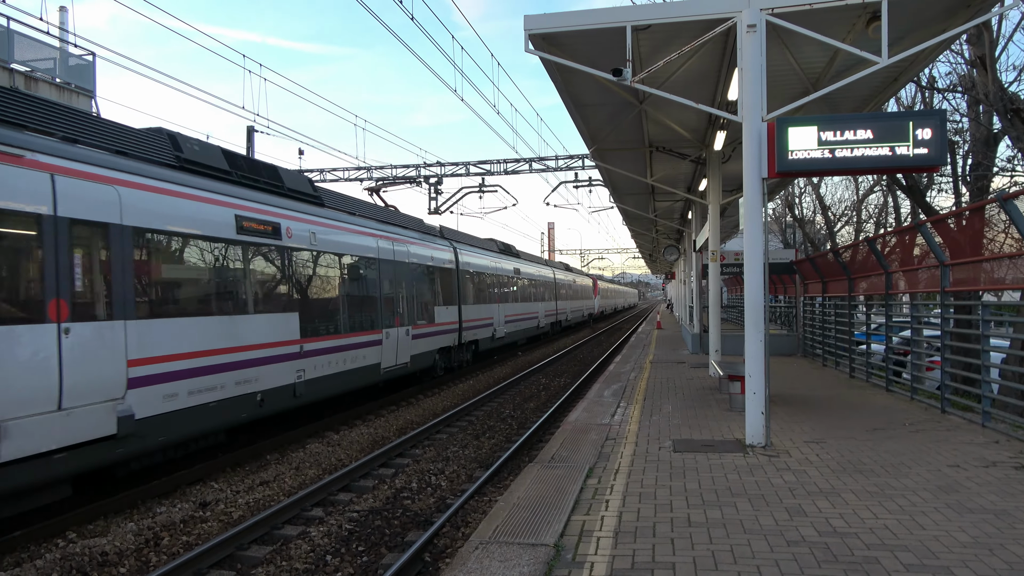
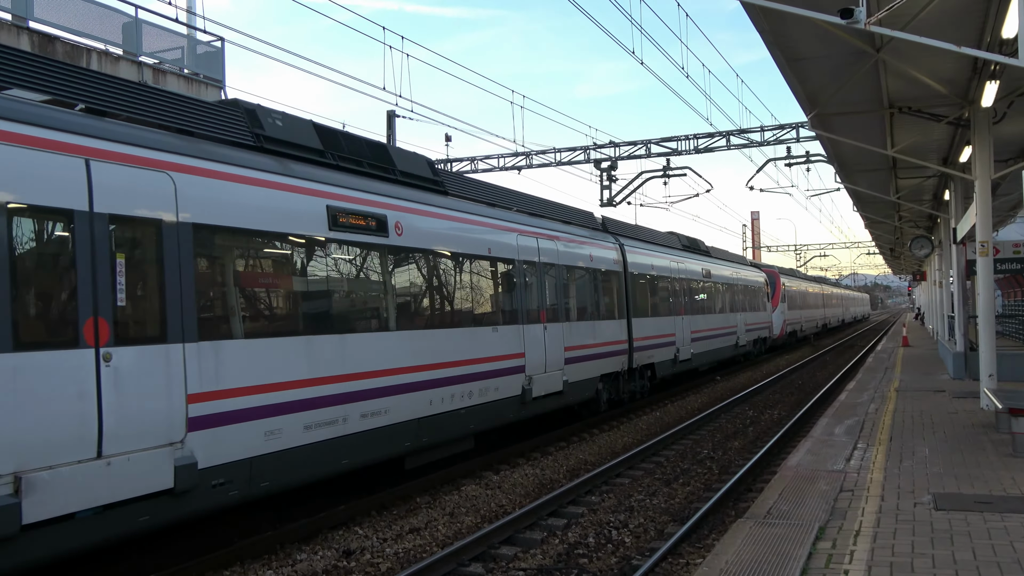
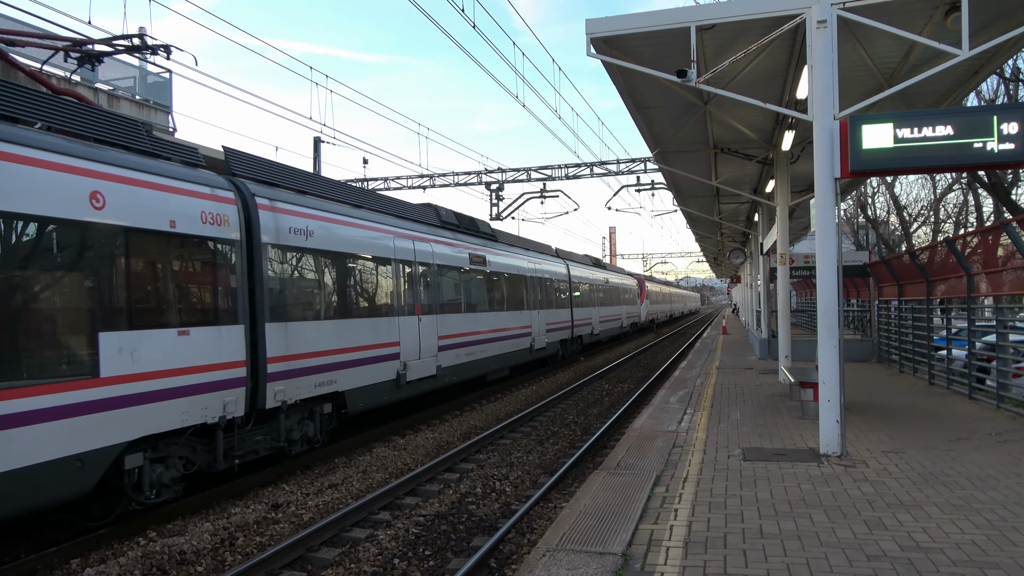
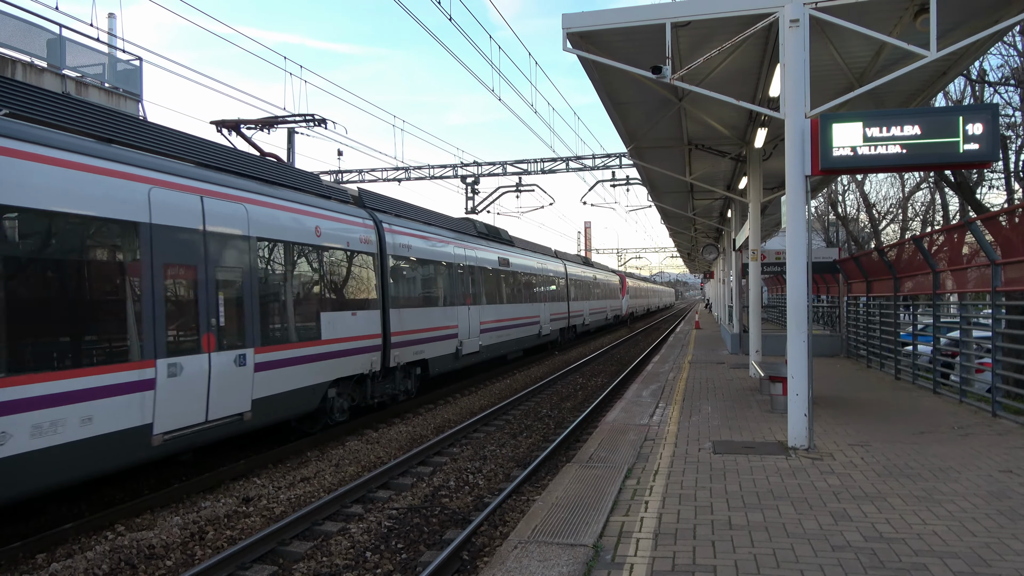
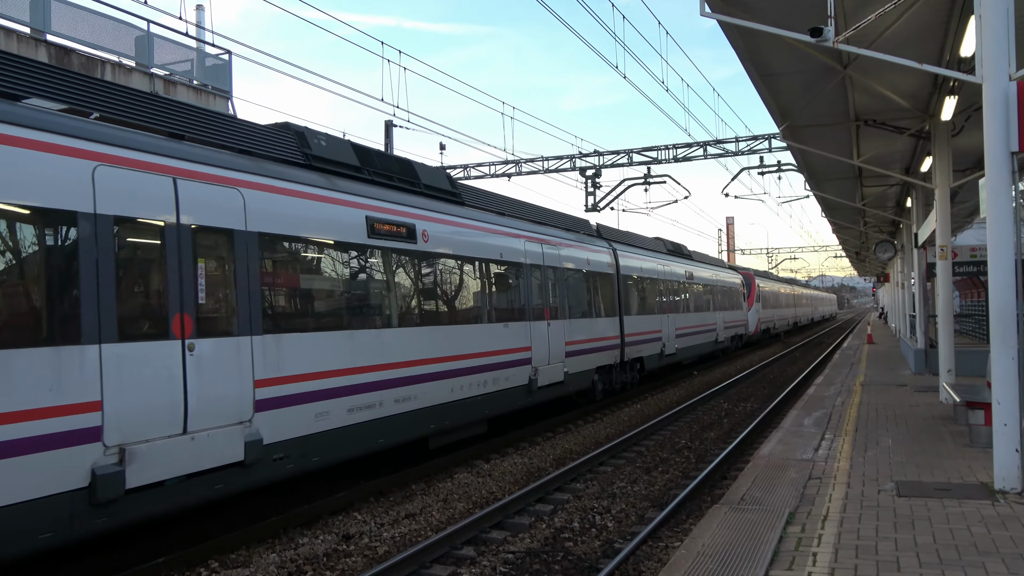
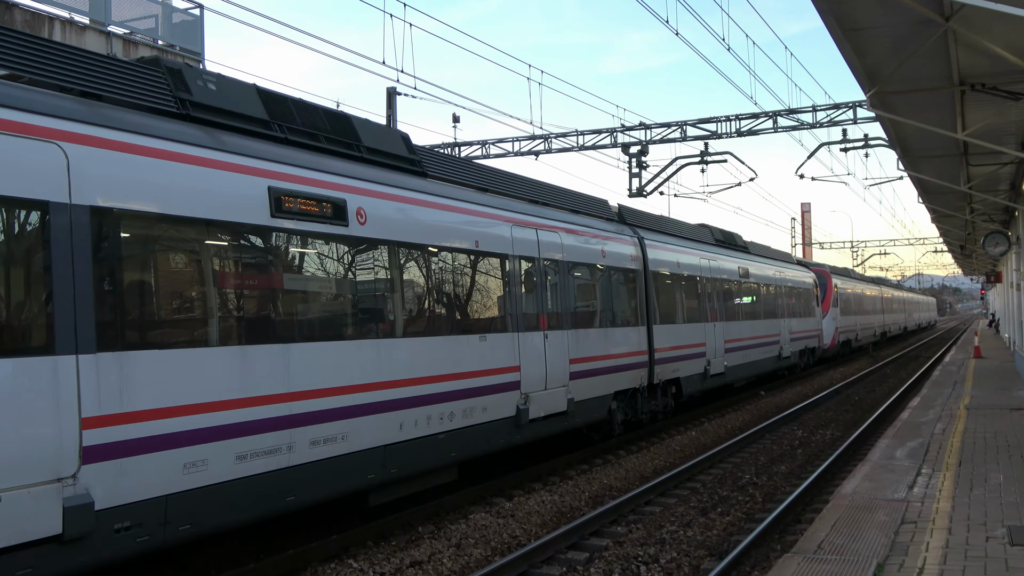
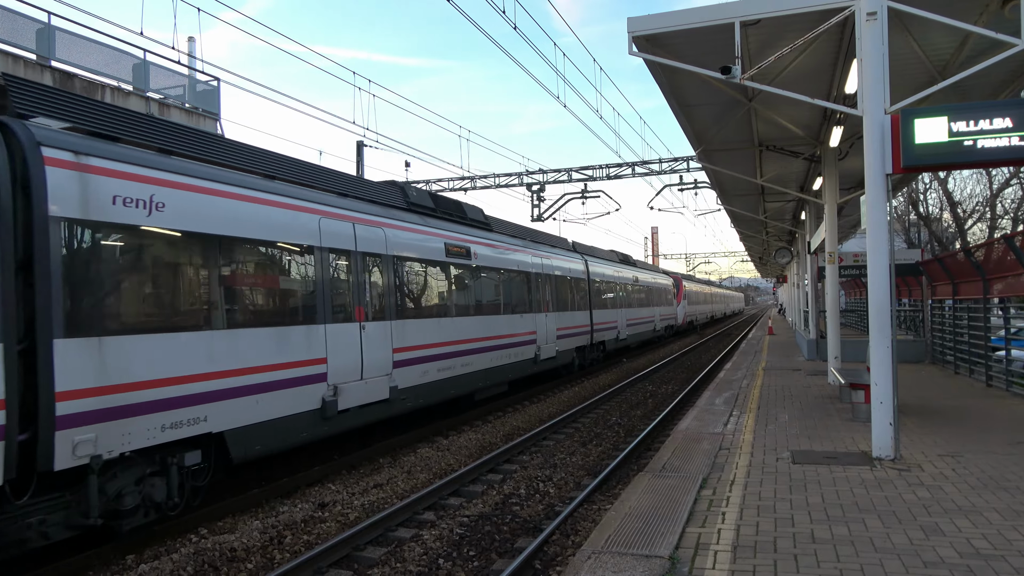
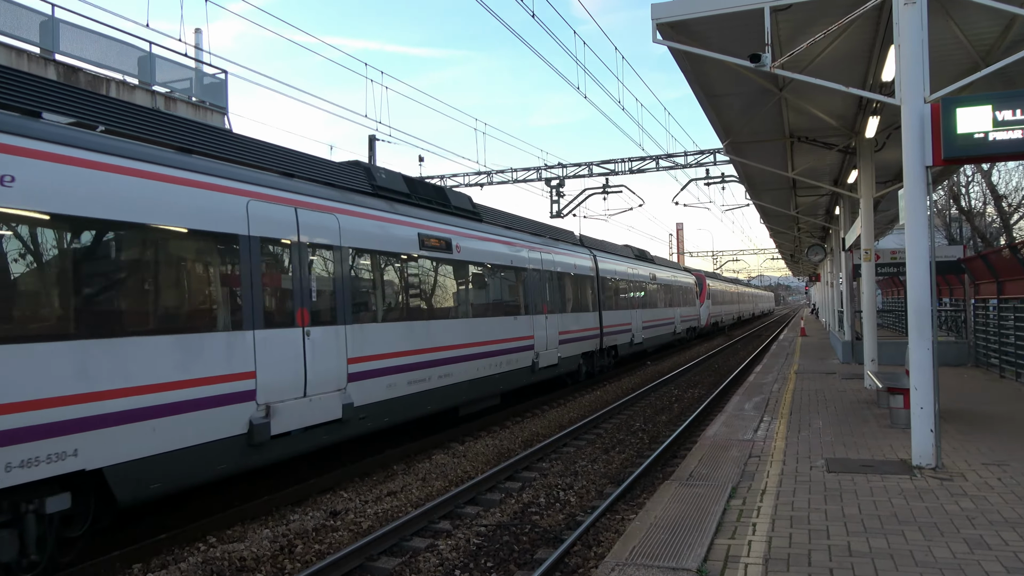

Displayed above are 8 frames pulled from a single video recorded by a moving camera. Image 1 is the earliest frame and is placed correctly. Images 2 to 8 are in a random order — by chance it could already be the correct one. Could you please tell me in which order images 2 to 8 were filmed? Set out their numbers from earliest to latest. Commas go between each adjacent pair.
4, 3, 7, 8, 5, 2, 6
